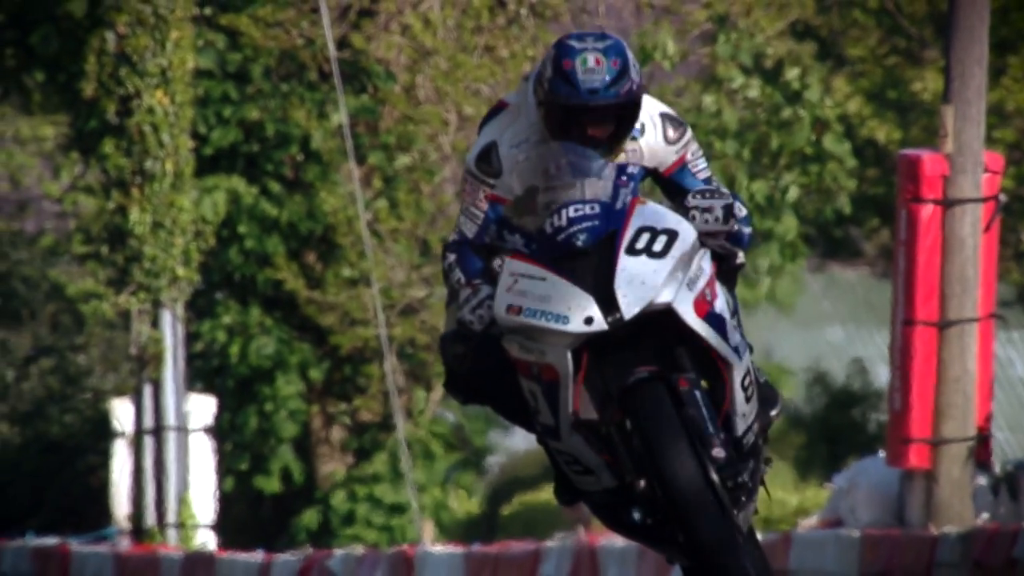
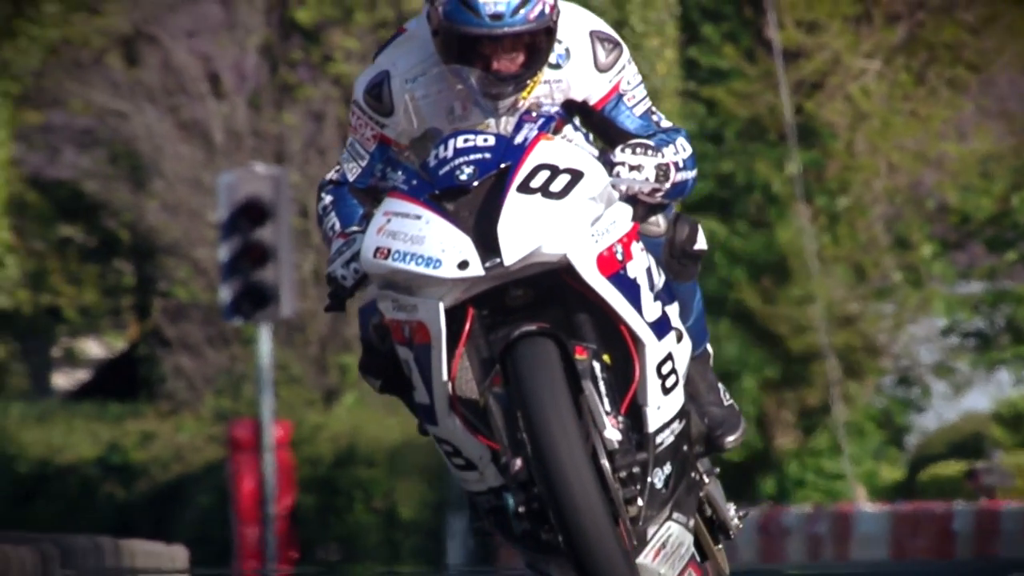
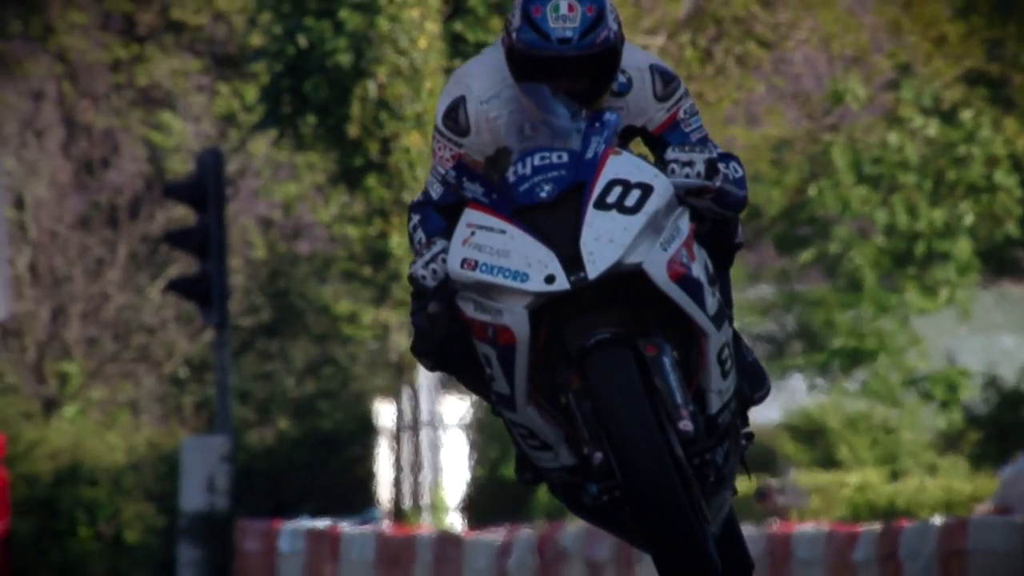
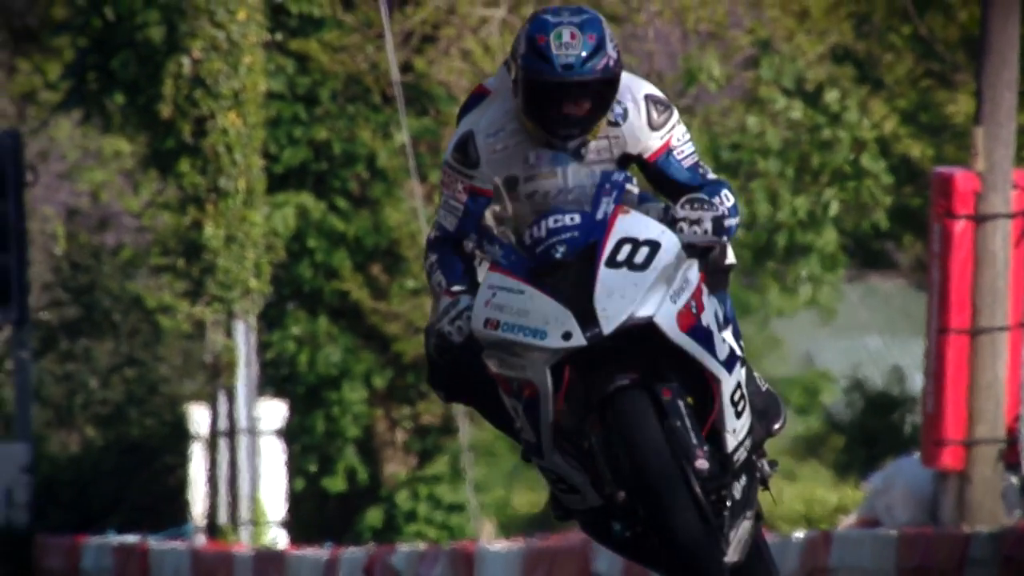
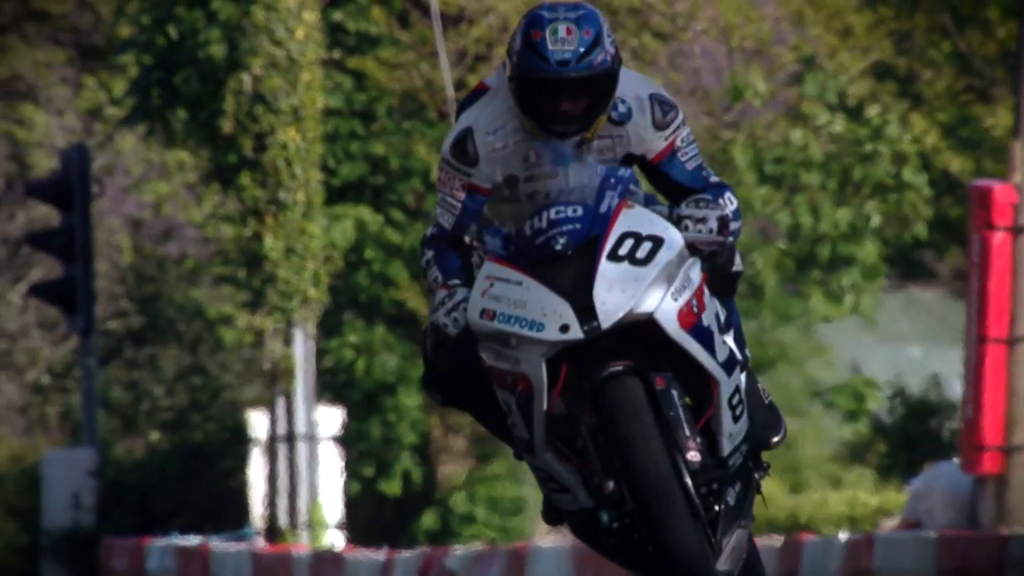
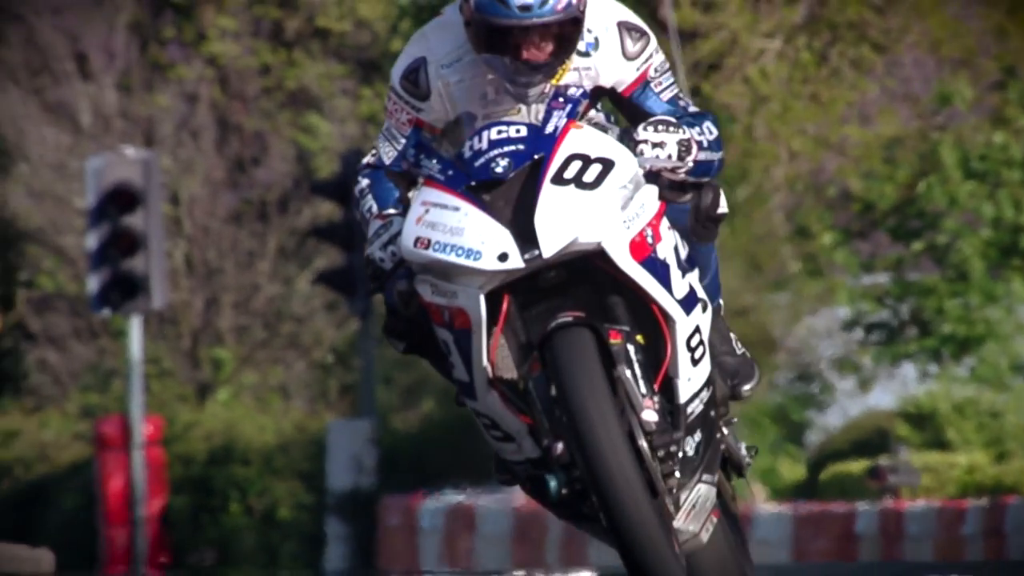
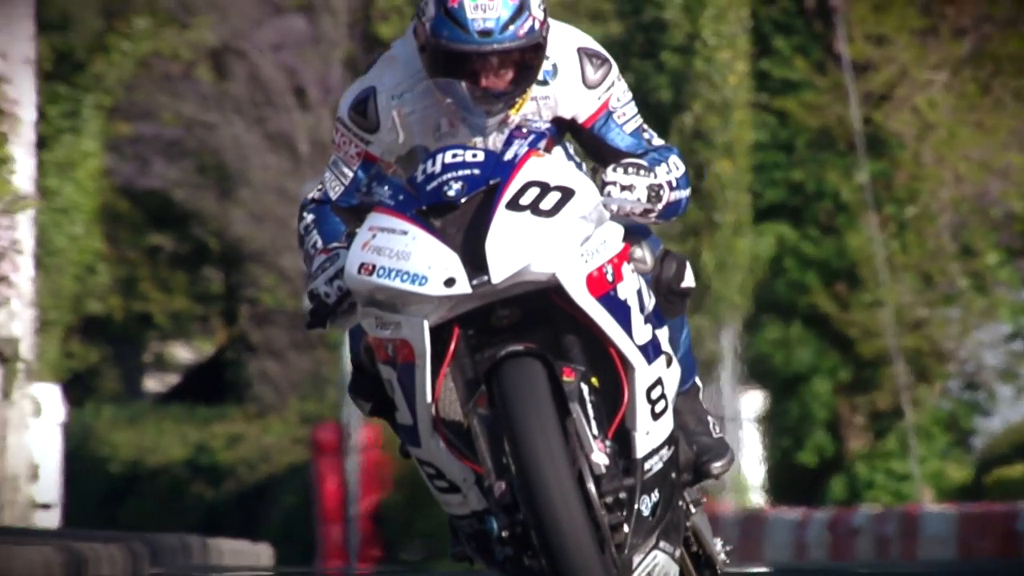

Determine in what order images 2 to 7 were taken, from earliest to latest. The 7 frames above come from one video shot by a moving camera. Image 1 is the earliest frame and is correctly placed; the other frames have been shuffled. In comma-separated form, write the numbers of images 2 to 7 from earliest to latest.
4, 5, 3, 6, 2, 7
